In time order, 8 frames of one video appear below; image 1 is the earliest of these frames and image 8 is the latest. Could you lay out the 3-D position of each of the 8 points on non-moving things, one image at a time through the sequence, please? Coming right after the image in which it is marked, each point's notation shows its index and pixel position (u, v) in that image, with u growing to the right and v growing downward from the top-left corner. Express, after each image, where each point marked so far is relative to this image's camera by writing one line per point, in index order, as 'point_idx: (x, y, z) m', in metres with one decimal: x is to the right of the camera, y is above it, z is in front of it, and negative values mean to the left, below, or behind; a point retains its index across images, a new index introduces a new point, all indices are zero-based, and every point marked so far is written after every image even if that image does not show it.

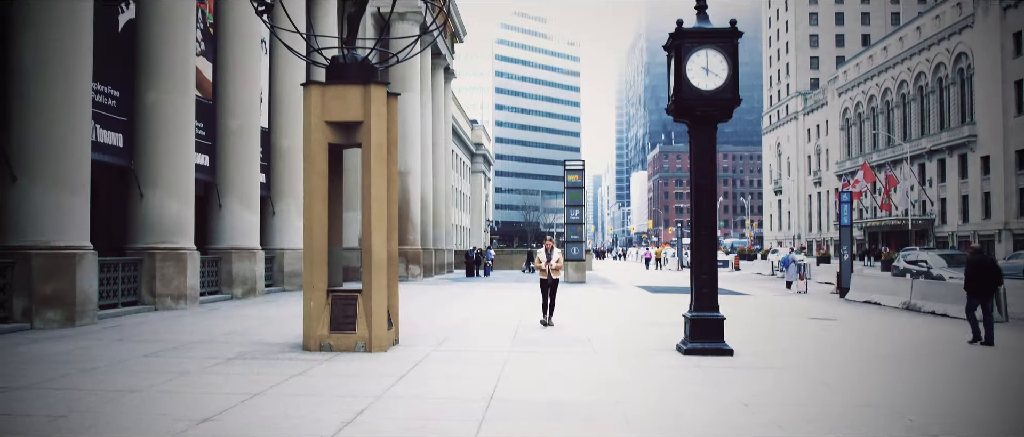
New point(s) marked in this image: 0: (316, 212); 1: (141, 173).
0: (-1.6, +0.1, +8.6) m
1: (-4.7, +0.6, +13.6) m
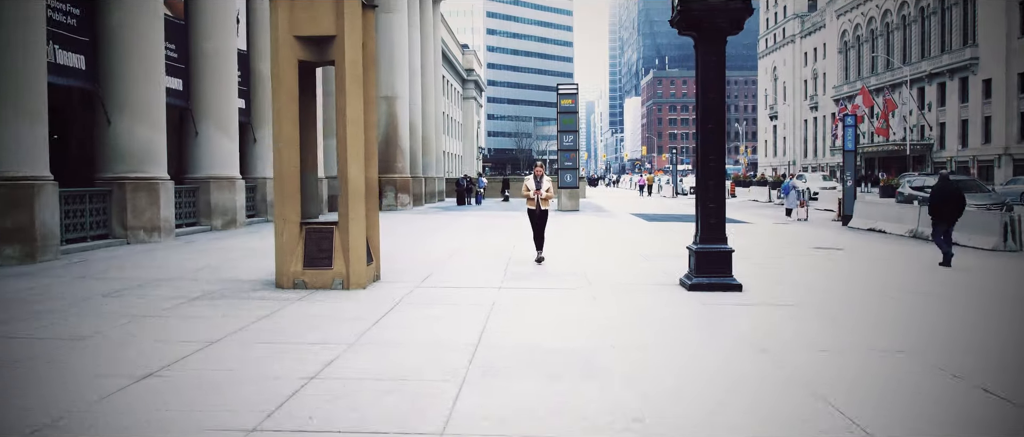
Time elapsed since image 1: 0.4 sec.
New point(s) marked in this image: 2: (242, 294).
0: (-1.6, +0.6, +7.8) m
1: (-4.8, +1.5, +12.8) m
2: (-1.9, -0.5, +7.6) m
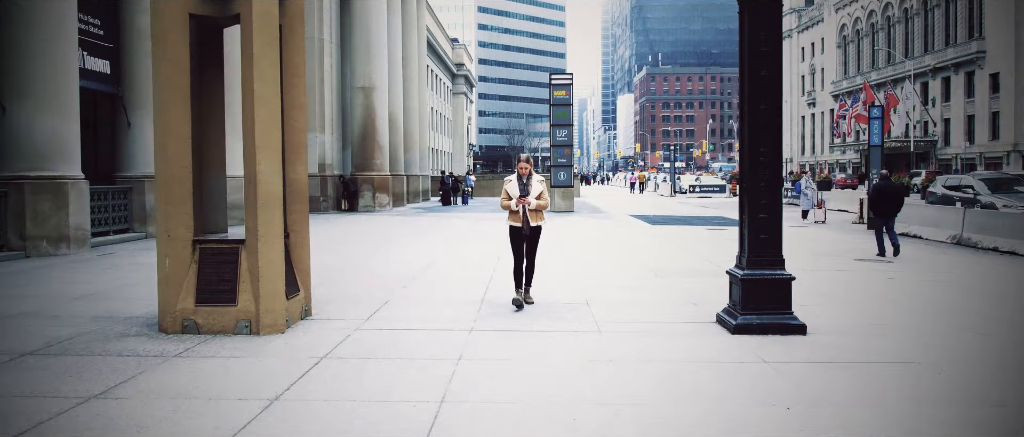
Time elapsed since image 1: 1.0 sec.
0: (-1.8, +0.5, +5.6) m
1: (-5.0, +1.4, +10.6) m
2: (-2.0, -0.6, +5.3) m
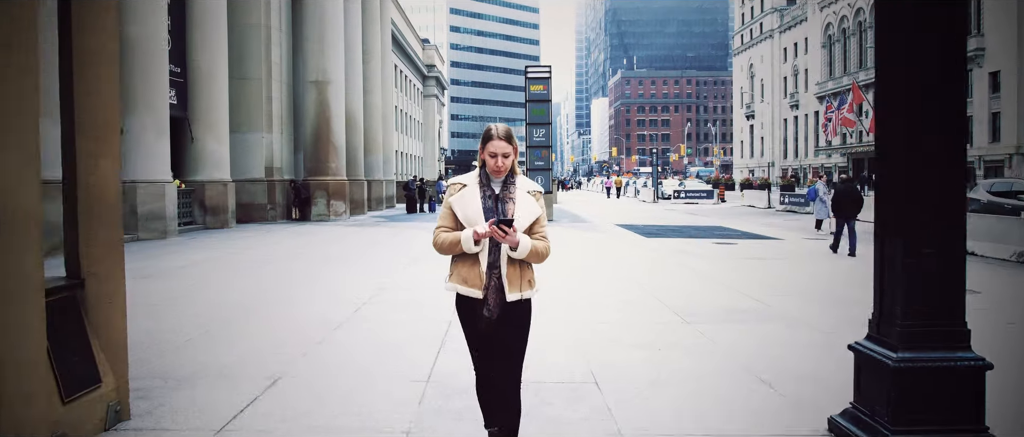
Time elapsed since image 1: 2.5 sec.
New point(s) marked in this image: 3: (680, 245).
0: (-1.9, +0.4, +3.0) m
1: (-5.2, +1.2, +7.9) m
2: (-2.1, -0.7, +2.7) m
3: (+2.4, -0.4, +15.5) m
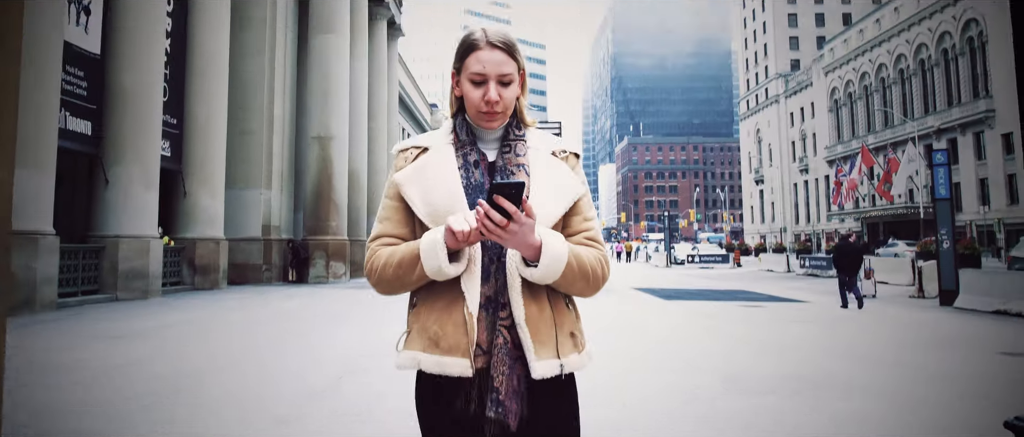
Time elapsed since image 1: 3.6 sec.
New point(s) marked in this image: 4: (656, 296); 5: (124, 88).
0: (-1.8, +0.4, +1.9) m
1: (-5.1, +0.9, +6.9) m
2: (-2.1, -0.7, +1.6) m
3: (+2.6, -1.2, +14.4) m
4: (+2.3, -1.2, +17.4) m
5: (-5.3, +1.8, +14.8) m
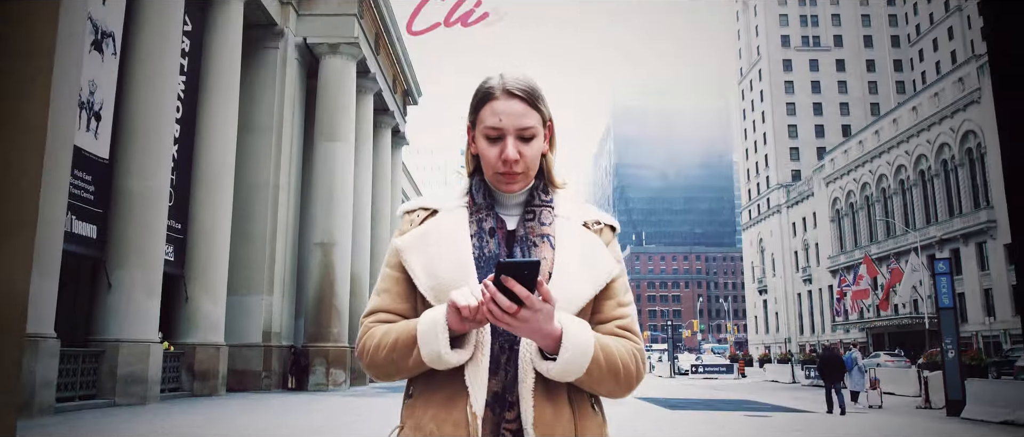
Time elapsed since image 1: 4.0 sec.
0: (-1.8, +0.2, +2.0) m
1: (-5.1, +0.3, +7.0) m
2: (-2.1, -0.8, +1.5) m
3: (+2.6, -2.6, +14.2) m
4: (+2.4, -3.0, +17.2) m
5: (-5.3, +0.4, +14.9) m
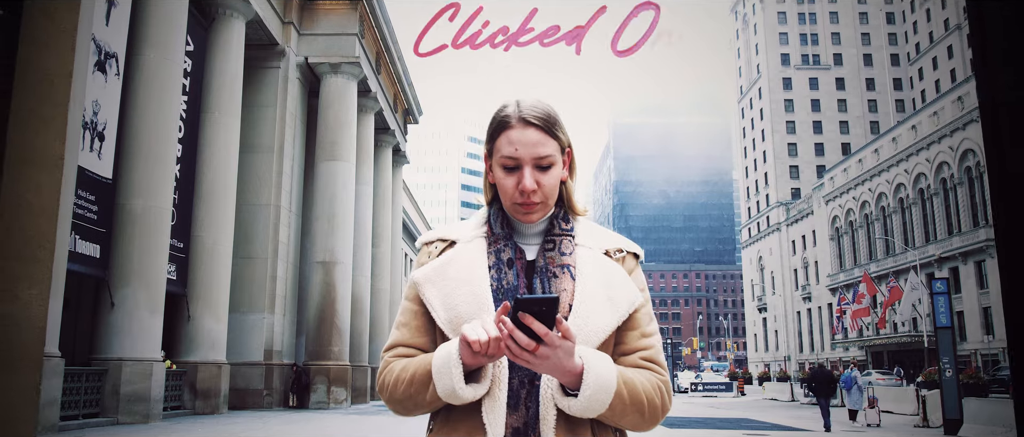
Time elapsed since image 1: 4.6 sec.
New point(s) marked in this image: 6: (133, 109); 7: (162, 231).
0: (-1.8, +0.2, +2.1) m
1: (-5.1, +0.1, +7.1) m
2: (-2.1, -0.9, +1.6) m
3: (+2.6, -2.9, +14.3) m
4: (+2.4, -3.3, +17.2) m
5: (-5.3, +0.1, +15.1) m
6: (-5.5, +1.6, +15.6) m
7: (-5.0, -0.2, +15.4) m
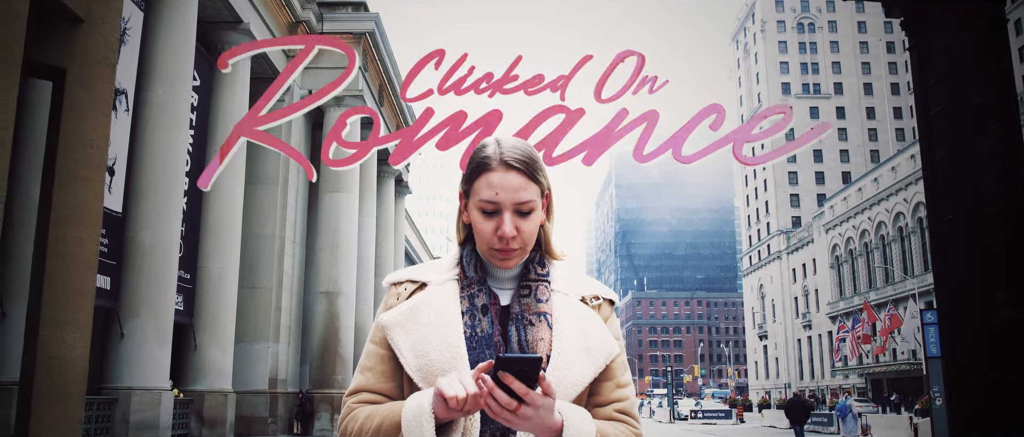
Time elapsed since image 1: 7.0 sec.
0: (-1.8, 0.0, +2.6) m
1: (-5.1, -0.1, +7.6) m
2: (-2.1, -1.0, +2.1) m
3: (+2.6, -3.3, +14.7) m
4: (+2.4, -3.8, +17.6) m
5: (-5.3, -0.4, +15.5) m
6: (-5.5, +1.1, +16.1) m
7: (-5.0, -0.7, +15.9) m
